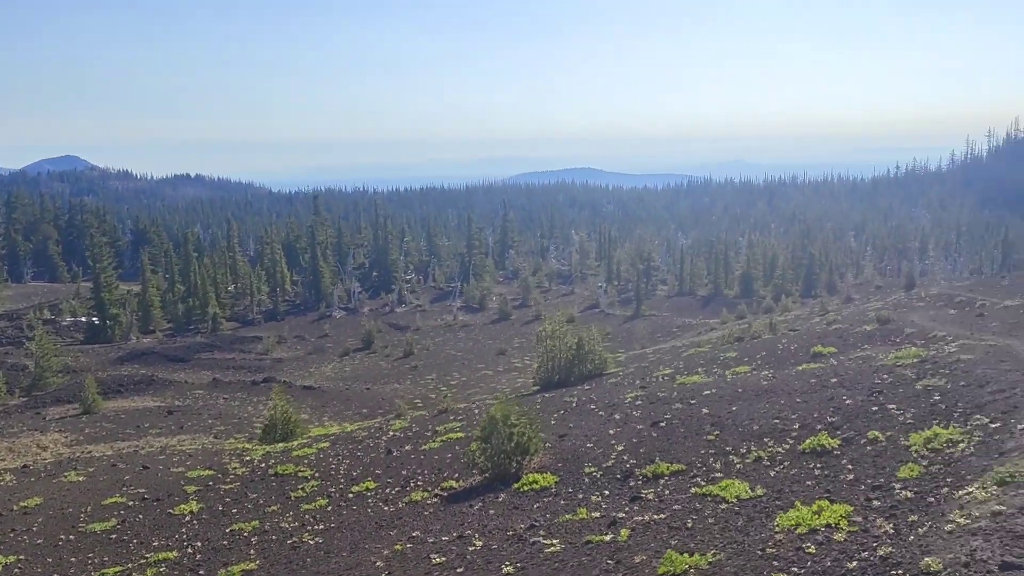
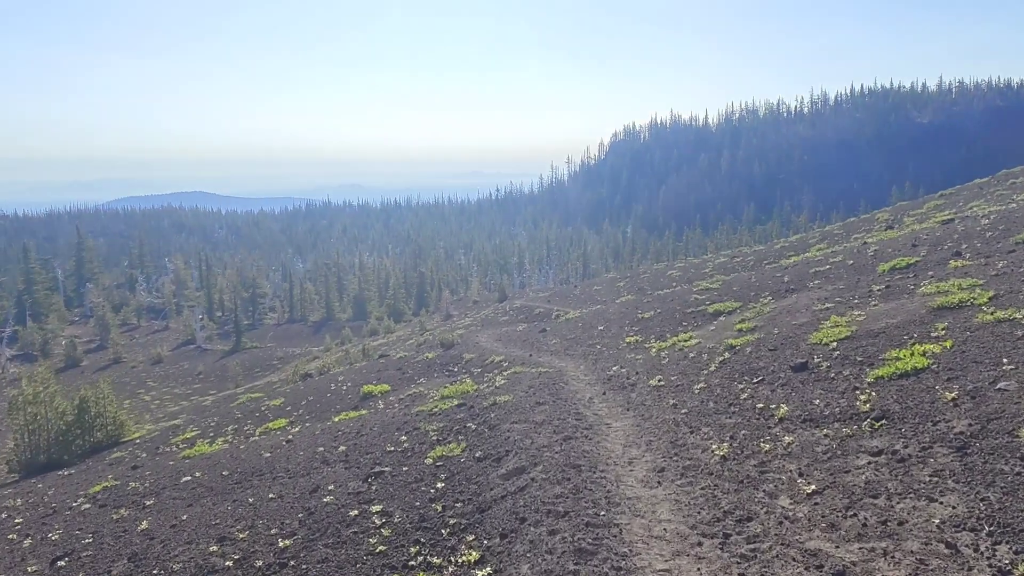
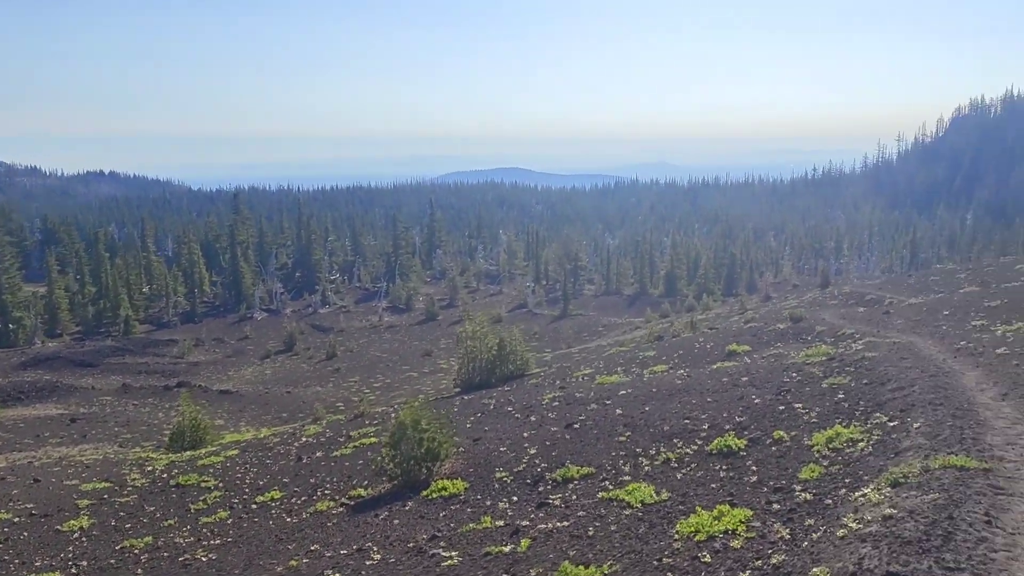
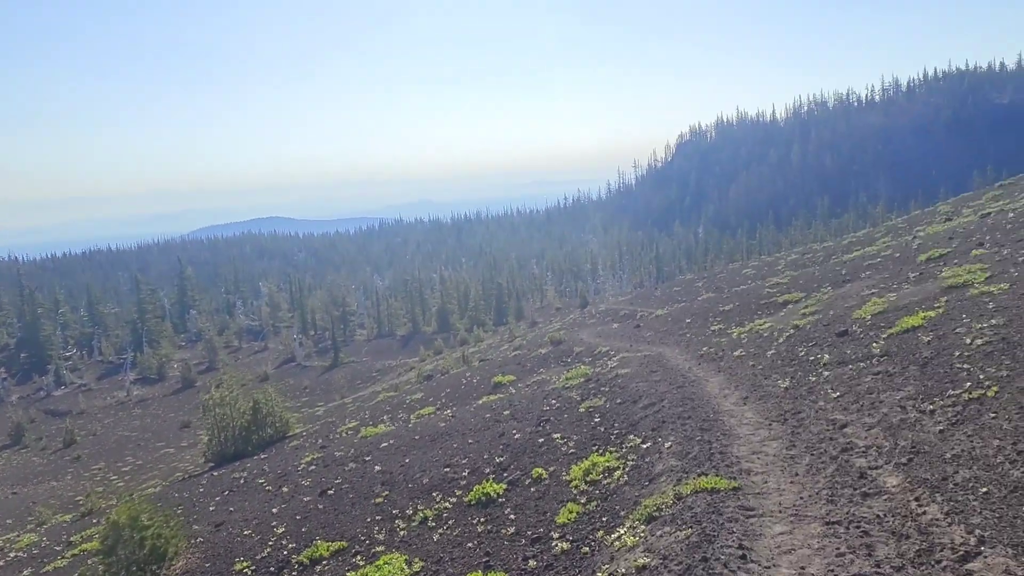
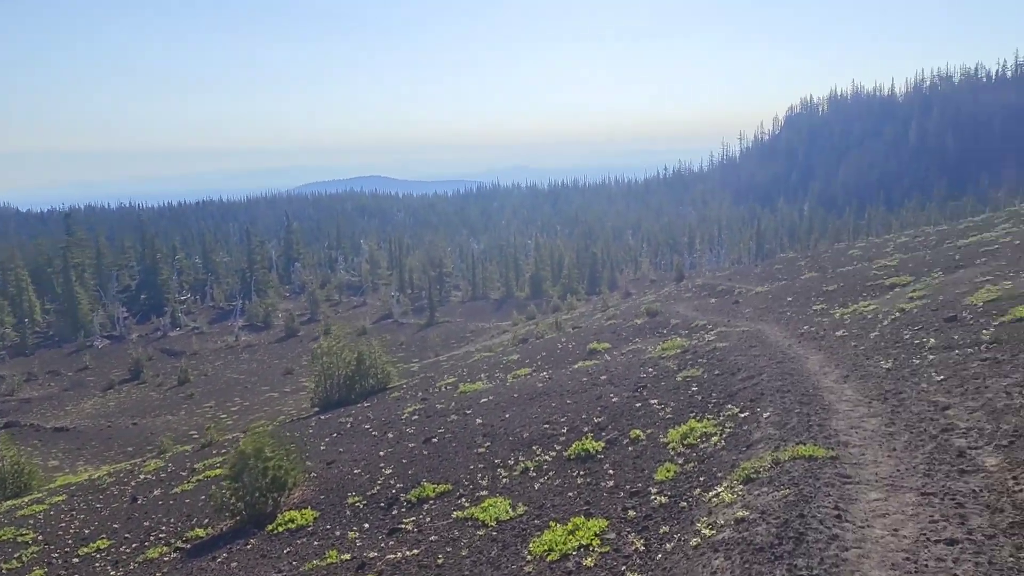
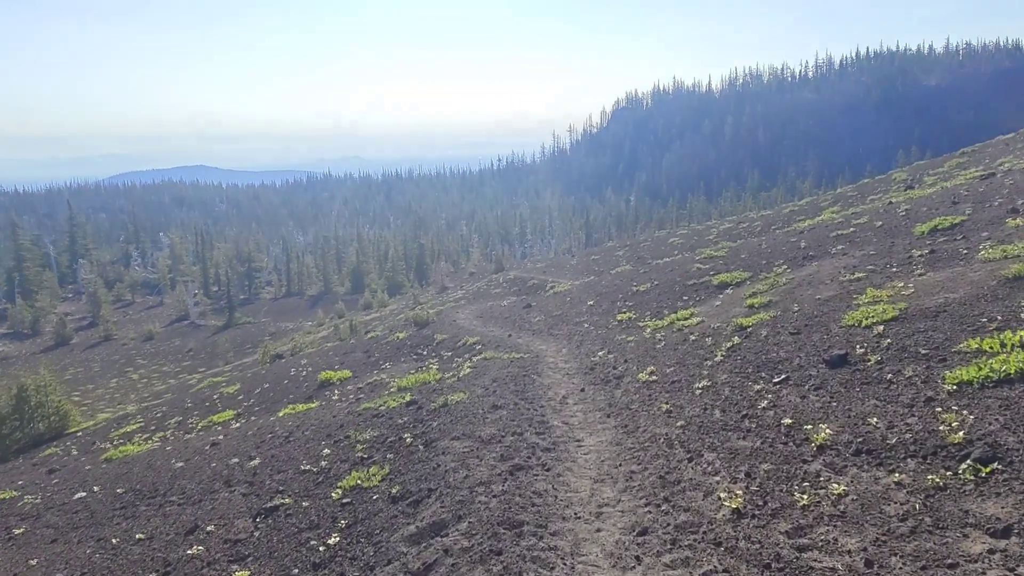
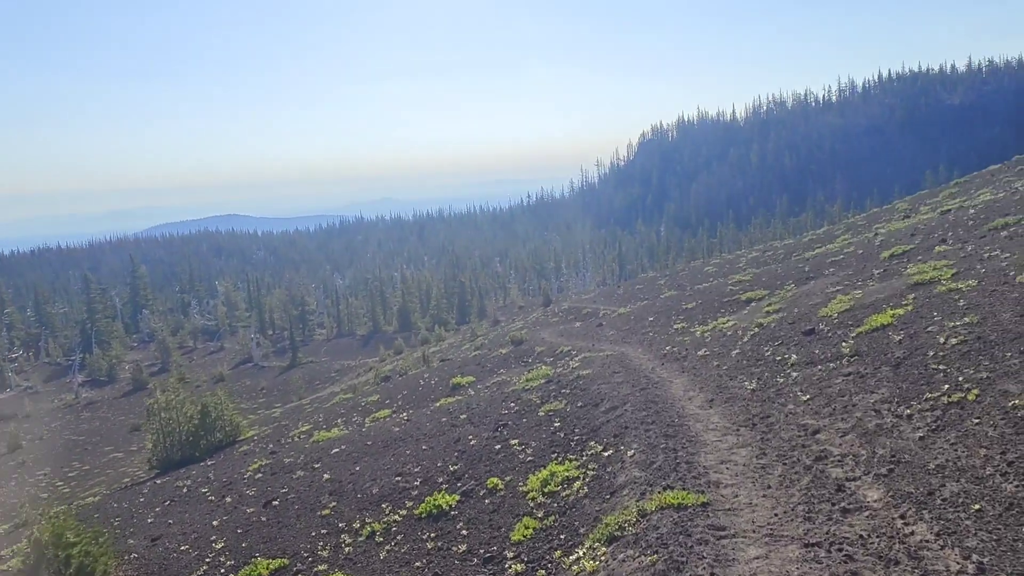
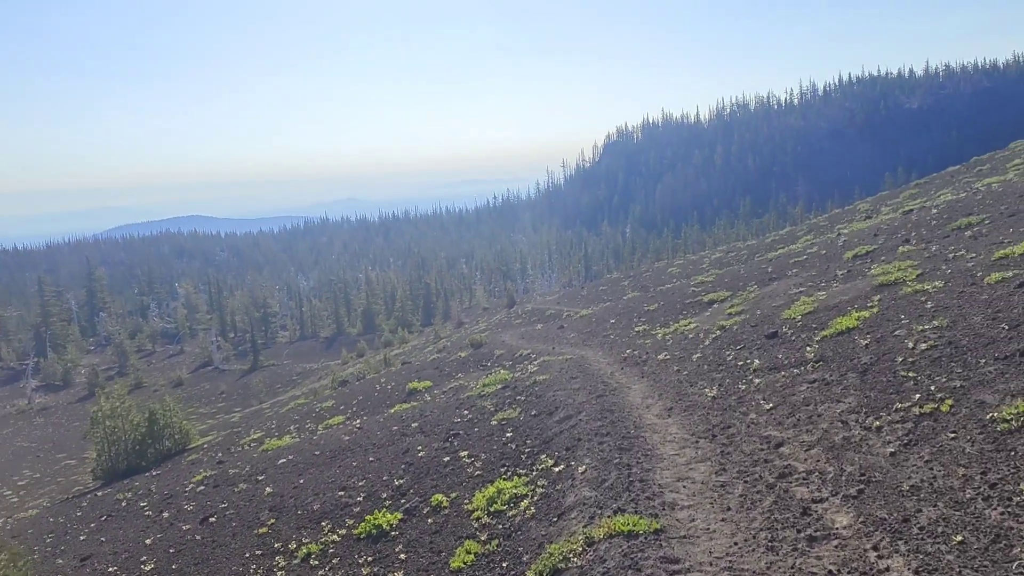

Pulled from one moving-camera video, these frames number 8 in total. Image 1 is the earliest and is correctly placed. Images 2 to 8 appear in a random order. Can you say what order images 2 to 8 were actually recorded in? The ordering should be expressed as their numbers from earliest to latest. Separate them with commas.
3, 5, 4, 7, 8, 2, 6
